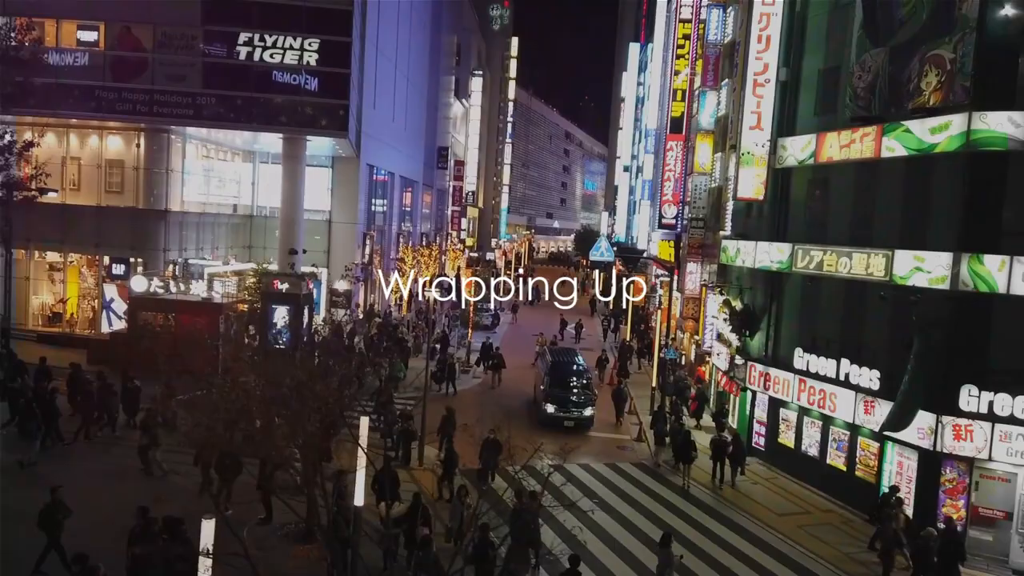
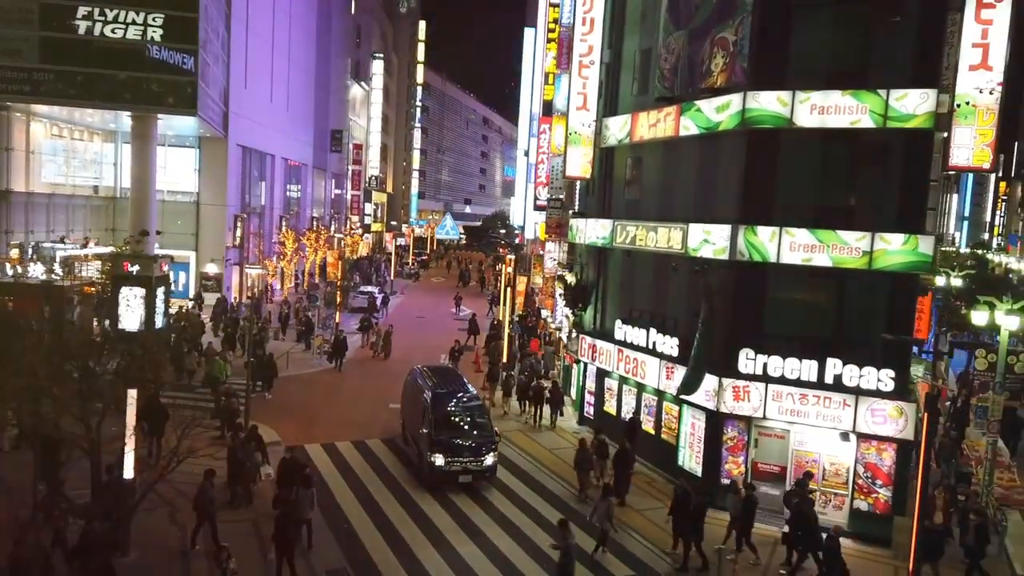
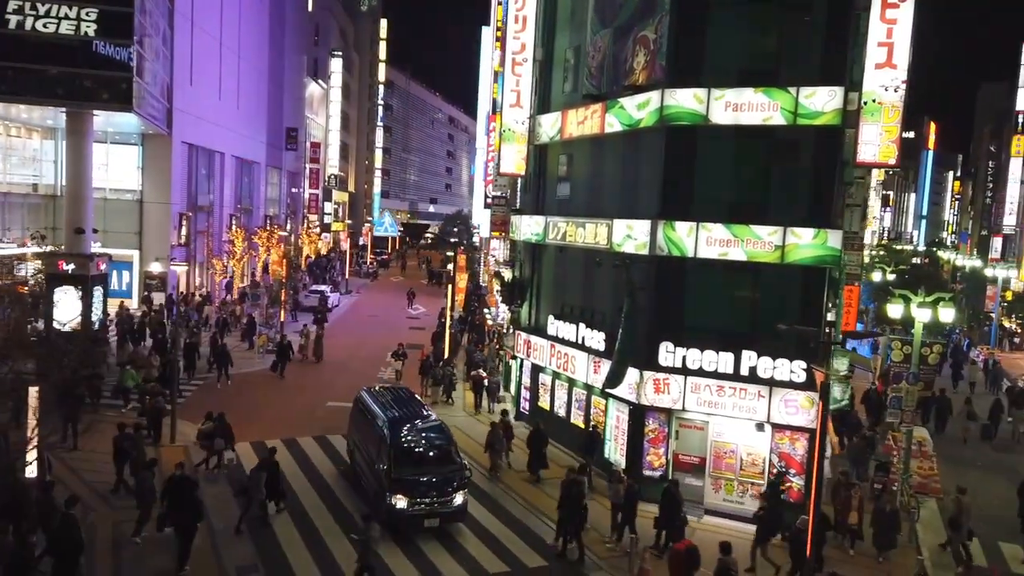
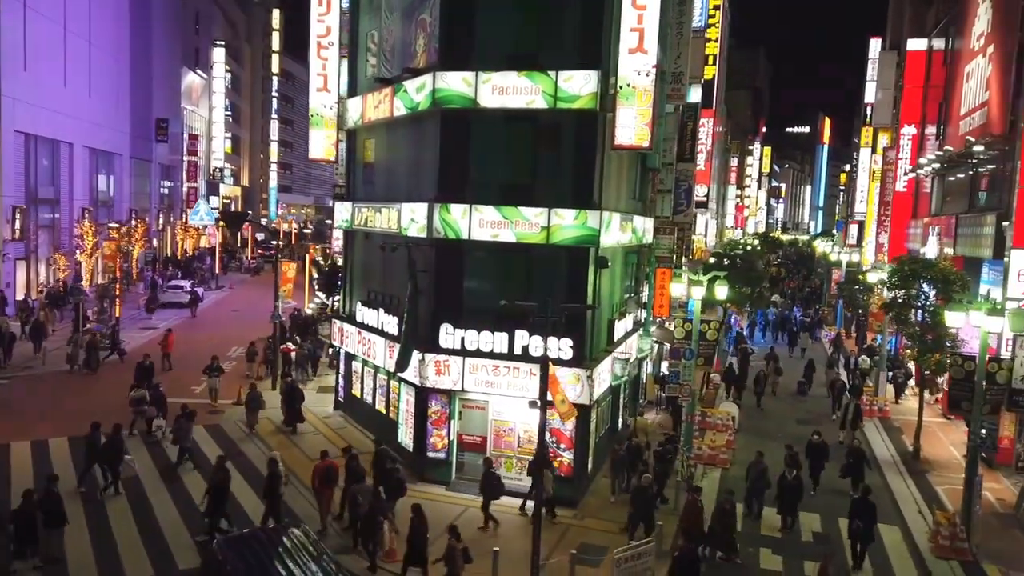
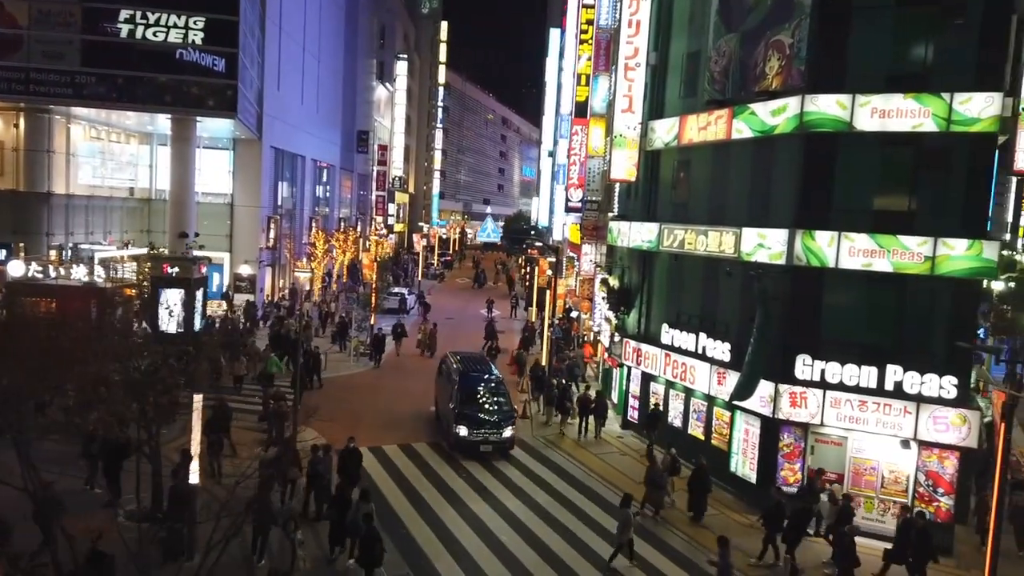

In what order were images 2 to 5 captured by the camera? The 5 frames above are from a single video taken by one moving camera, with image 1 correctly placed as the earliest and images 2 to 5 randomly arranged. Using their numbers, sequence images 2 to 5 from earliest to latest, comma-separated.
5, 2, 3, 4
